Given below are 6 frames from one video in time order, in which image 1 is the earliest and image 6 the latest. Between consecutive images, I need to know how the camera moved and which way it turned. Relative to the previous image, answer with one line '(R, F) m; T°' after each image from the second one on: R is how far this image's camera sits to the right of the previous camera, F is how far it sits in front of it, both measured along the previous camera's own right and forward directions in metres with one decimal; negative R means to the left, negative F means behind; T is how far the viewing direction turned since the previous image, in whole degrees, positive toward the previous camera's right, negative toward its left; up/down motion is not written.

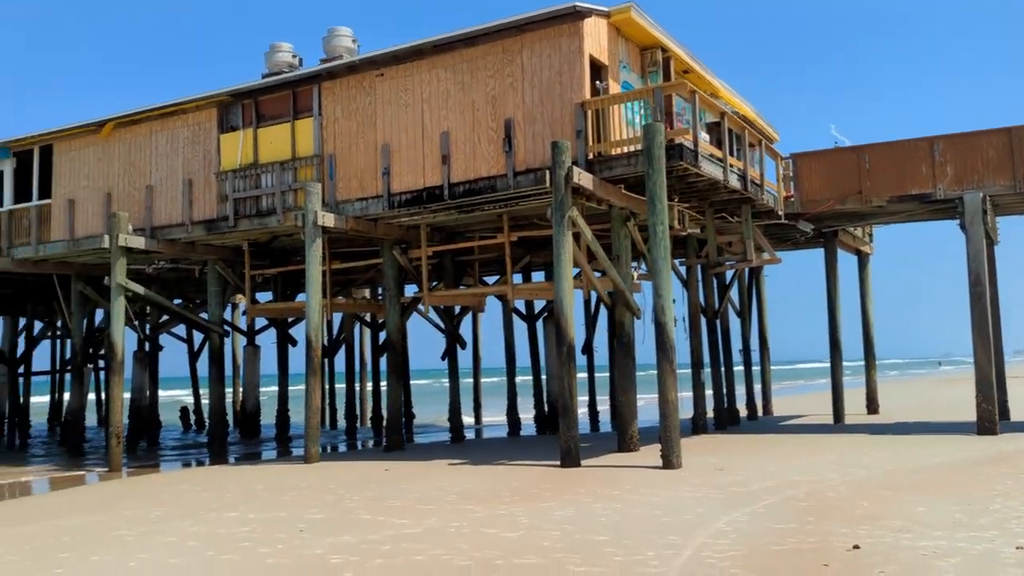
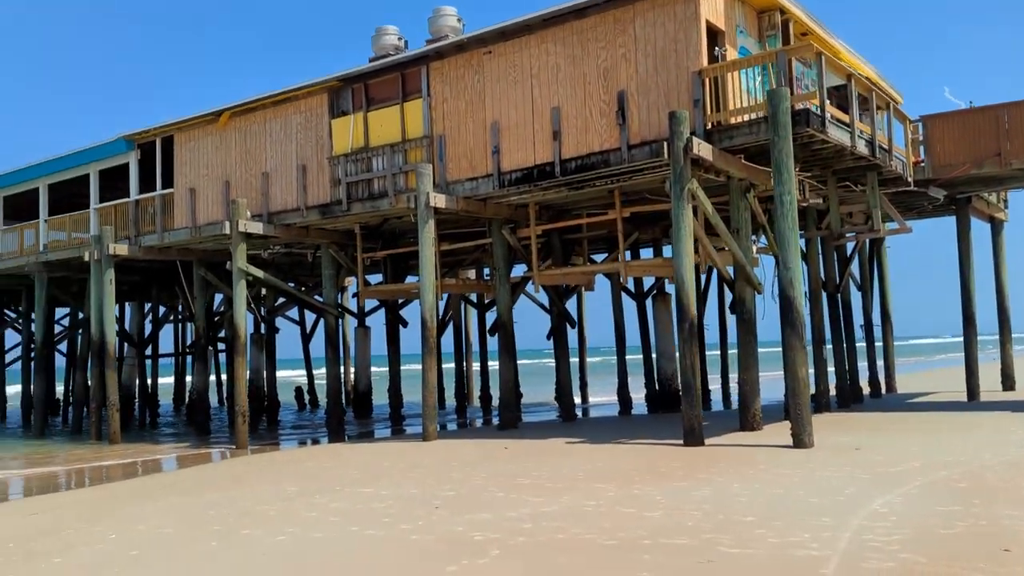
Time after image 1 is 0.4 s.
(-0.3, +0.1) m; -6°
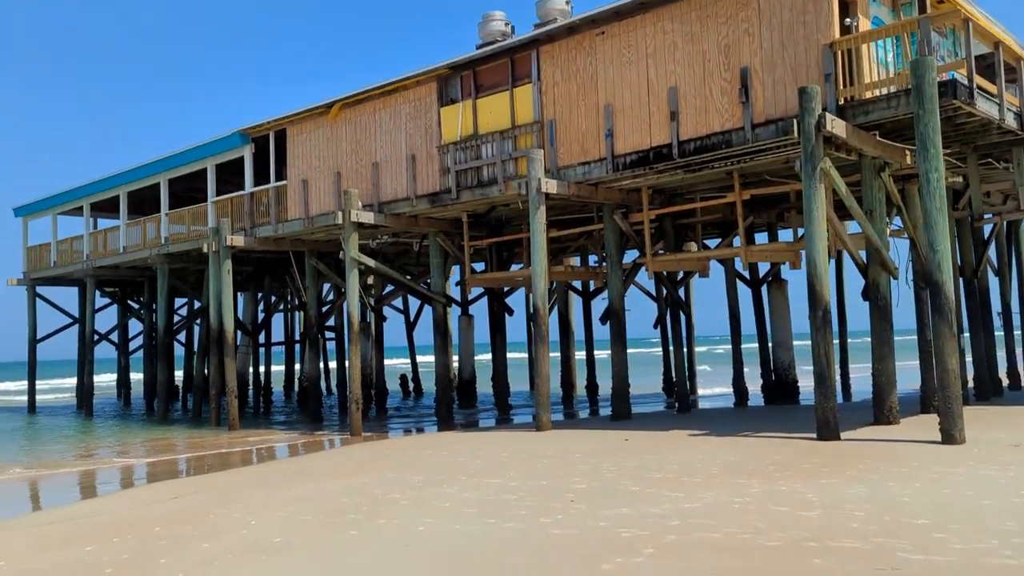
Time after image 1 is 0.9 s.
(-0.3, +0.2) m; -6°
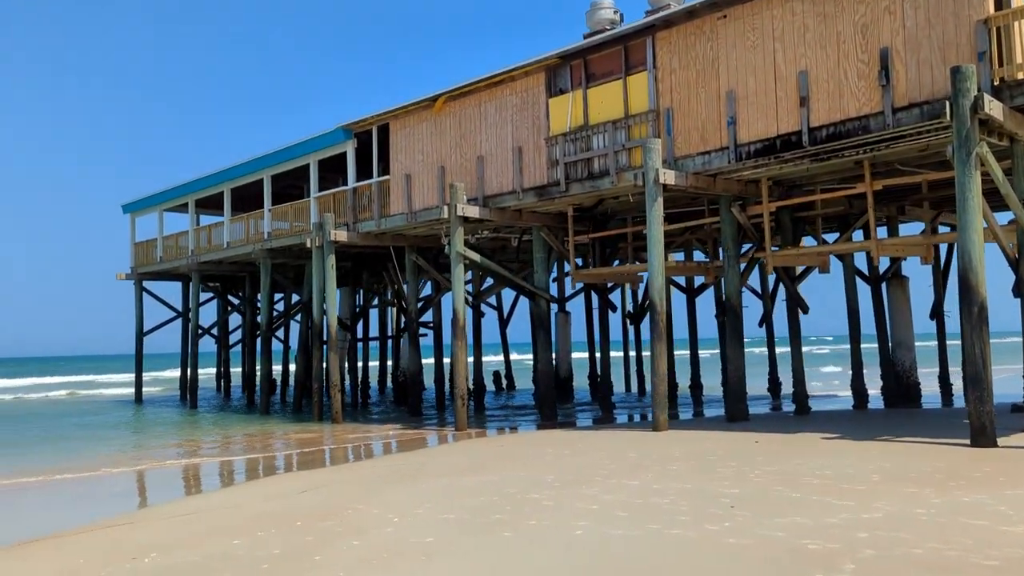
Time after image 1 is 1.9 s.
(-0.5, +0.3) m; -5°
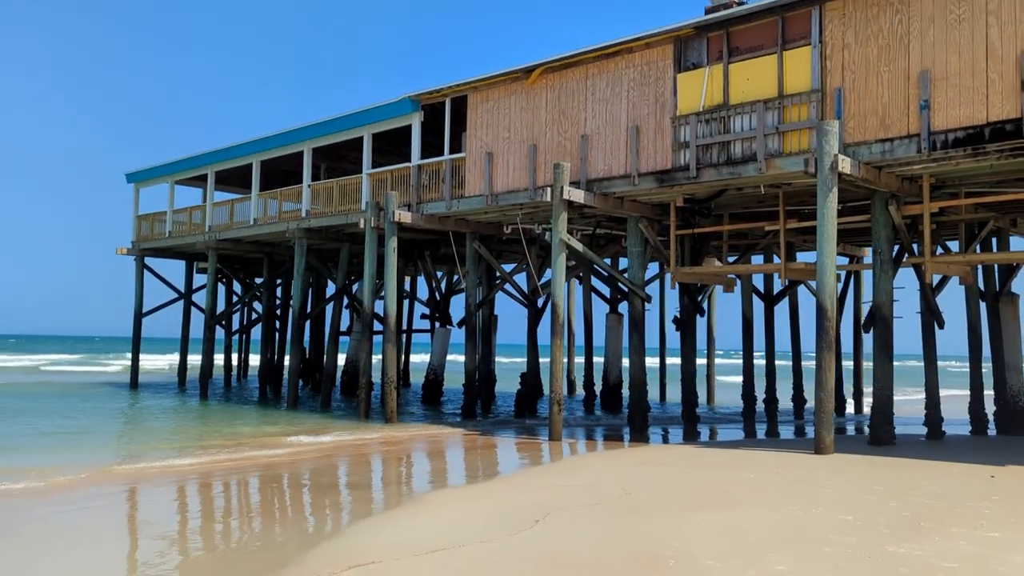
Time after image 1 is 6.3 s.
(-2.3, +1.6) m; +3°
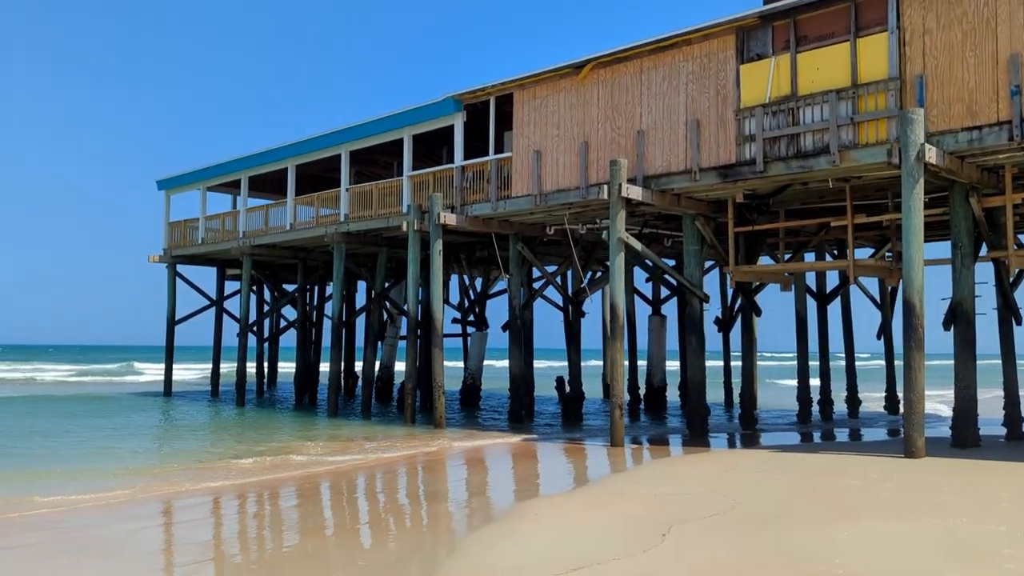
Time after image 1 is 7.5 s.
(-0.7, +0.4) m; -1°
